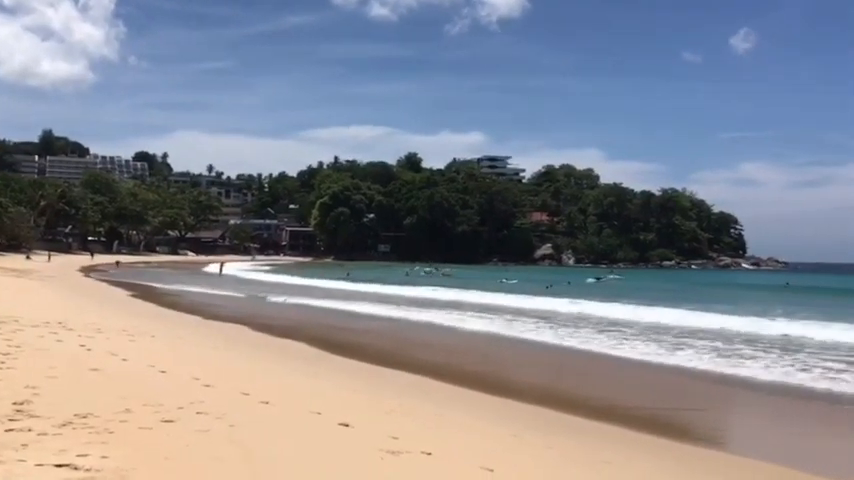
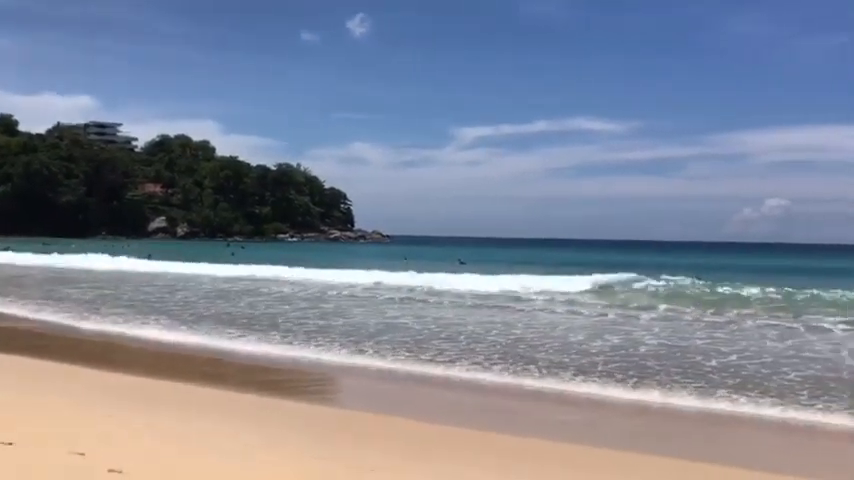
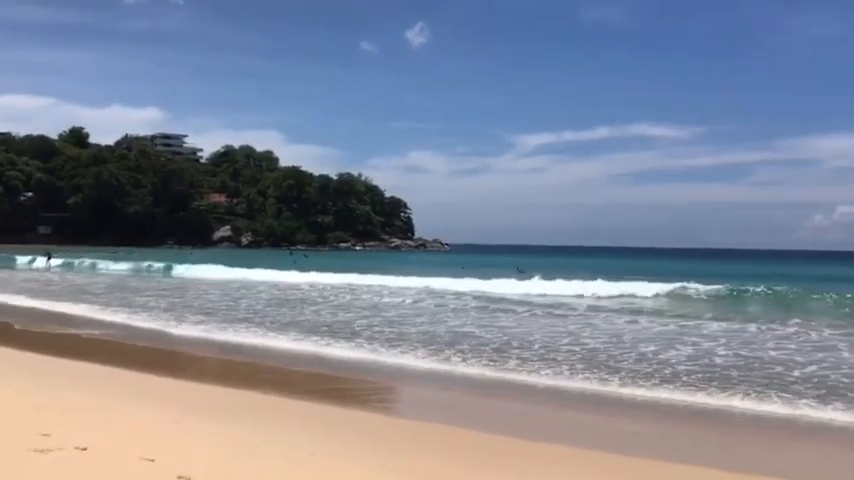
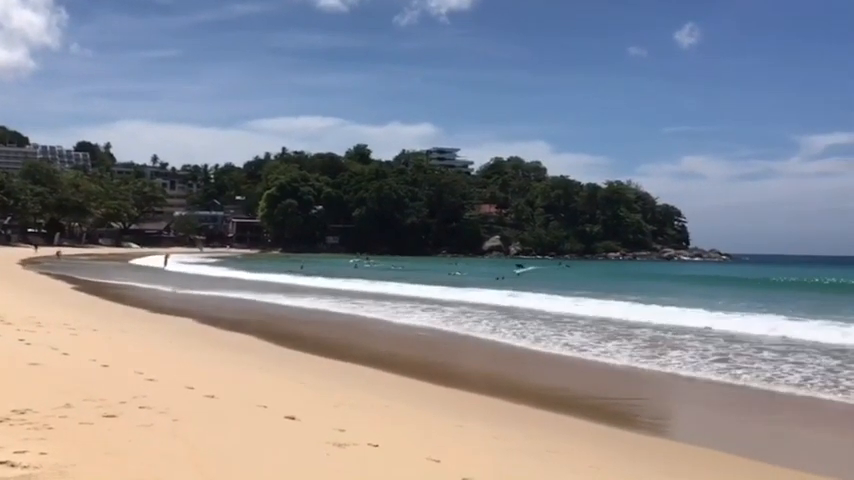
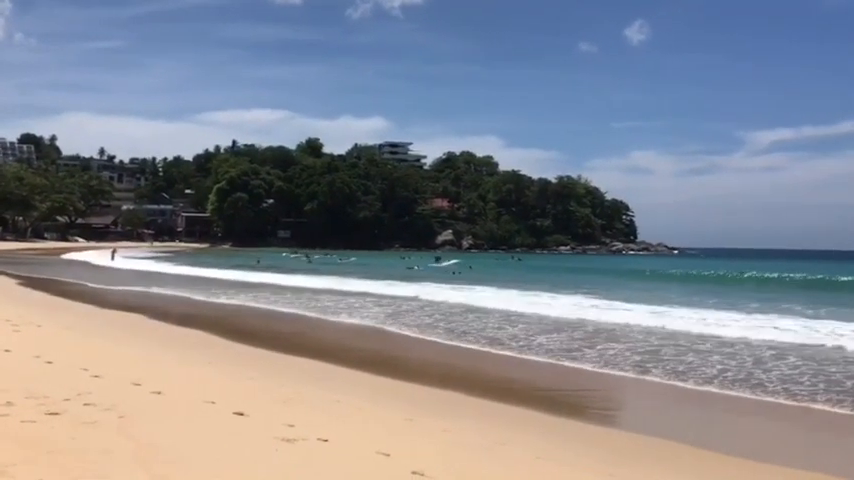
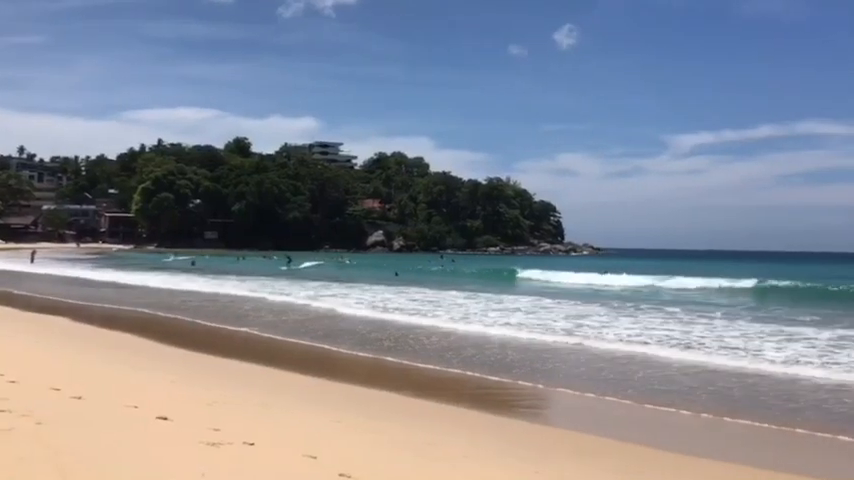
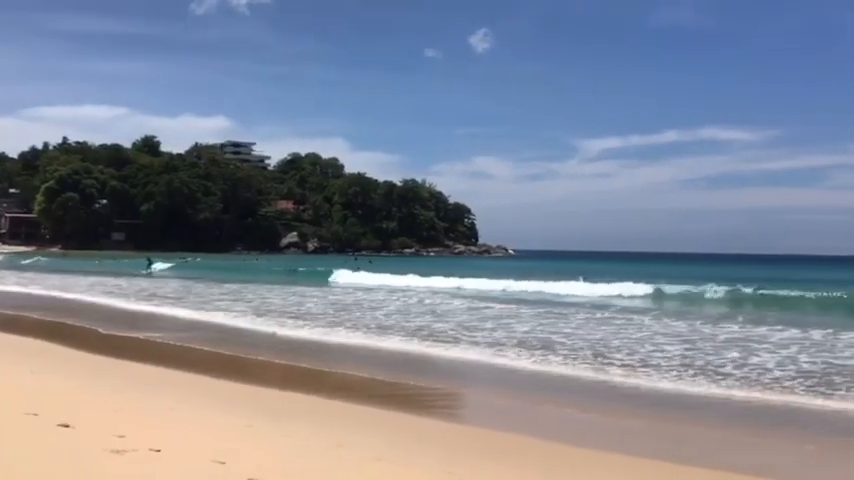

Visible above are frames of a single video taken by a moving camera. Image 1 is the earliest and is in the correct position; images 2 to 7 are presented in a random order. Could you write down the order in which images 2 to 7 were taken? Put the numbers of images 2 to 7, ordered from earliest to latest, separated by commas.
4, 5, 6, 7, 3, 2
